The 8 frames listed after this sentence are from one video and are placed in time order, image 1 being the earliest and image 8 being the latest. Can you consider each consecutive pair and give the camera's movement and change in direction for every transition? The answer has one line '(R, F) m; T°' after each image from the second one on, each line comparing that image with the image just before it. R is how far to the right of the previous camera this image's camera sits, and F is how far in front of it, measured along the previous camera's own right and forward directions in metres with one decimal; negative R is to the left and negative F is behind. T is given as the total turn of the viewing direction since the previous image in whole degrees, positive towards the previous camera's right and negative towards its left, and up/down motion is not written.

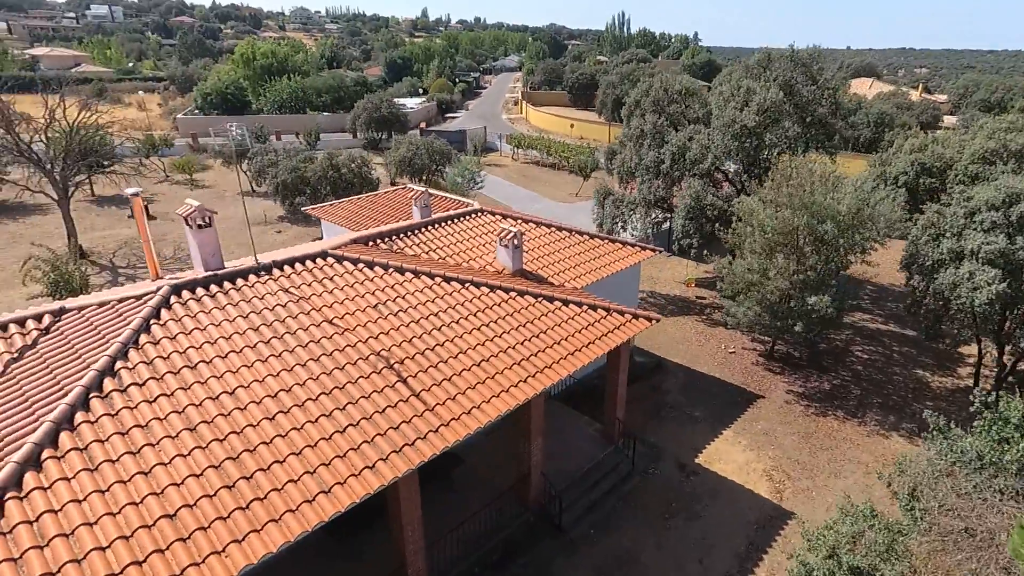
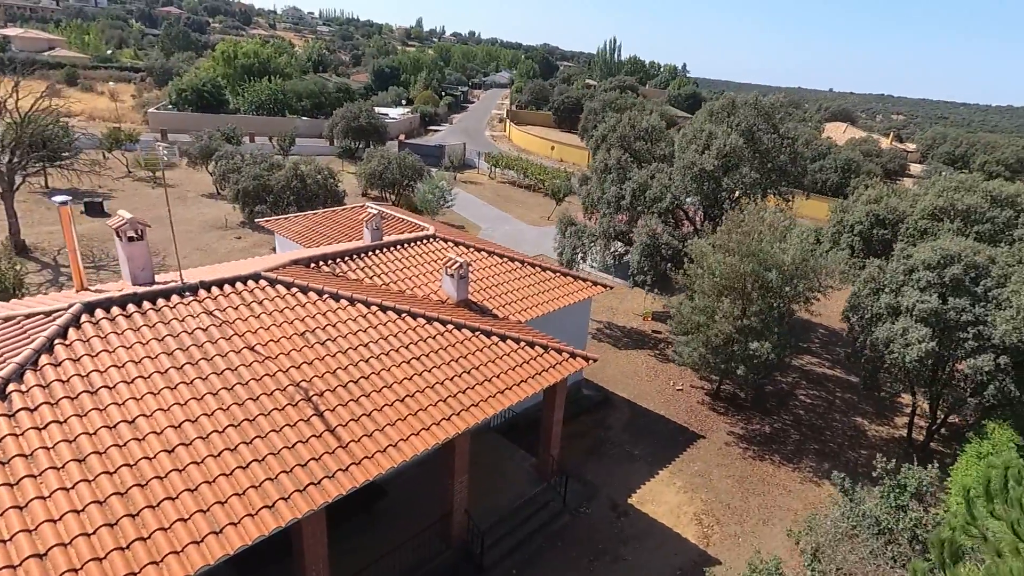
(+0.7, -0.1) m; +2°
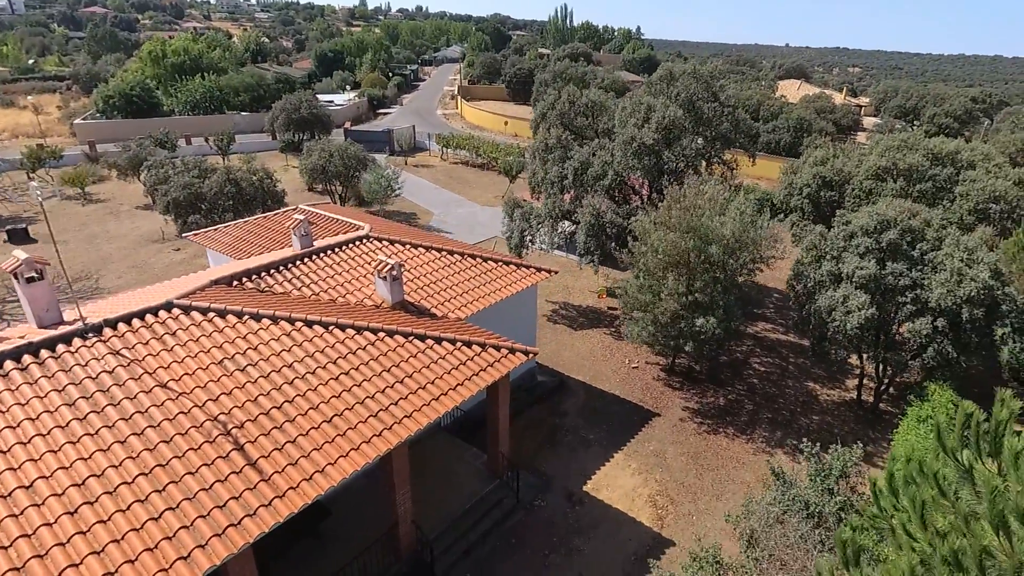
(+0.8, +0.3) m; +2°
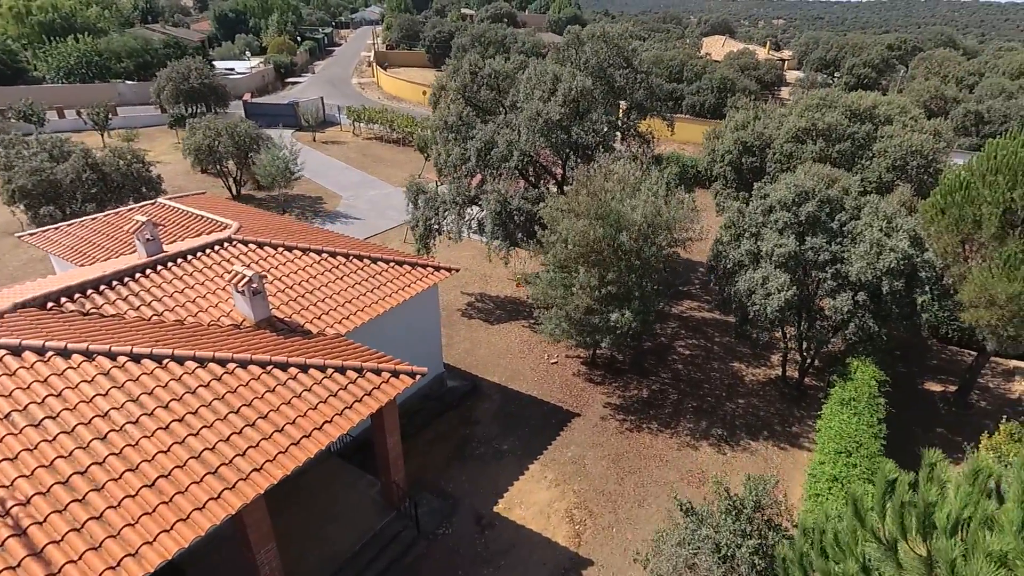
(+1.1, +1.4) m; +5°
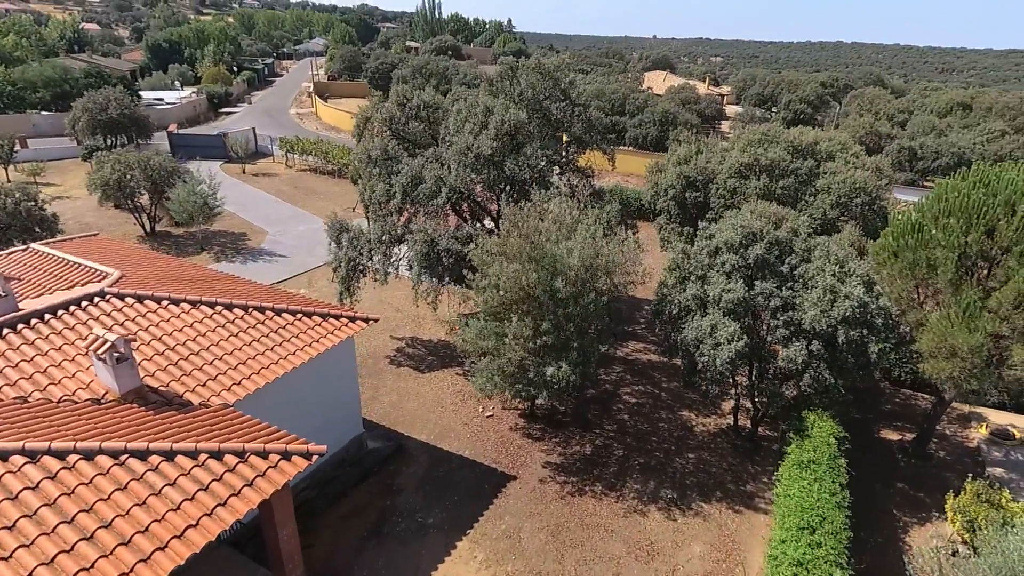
(+0.5, +1.3) m; +4°
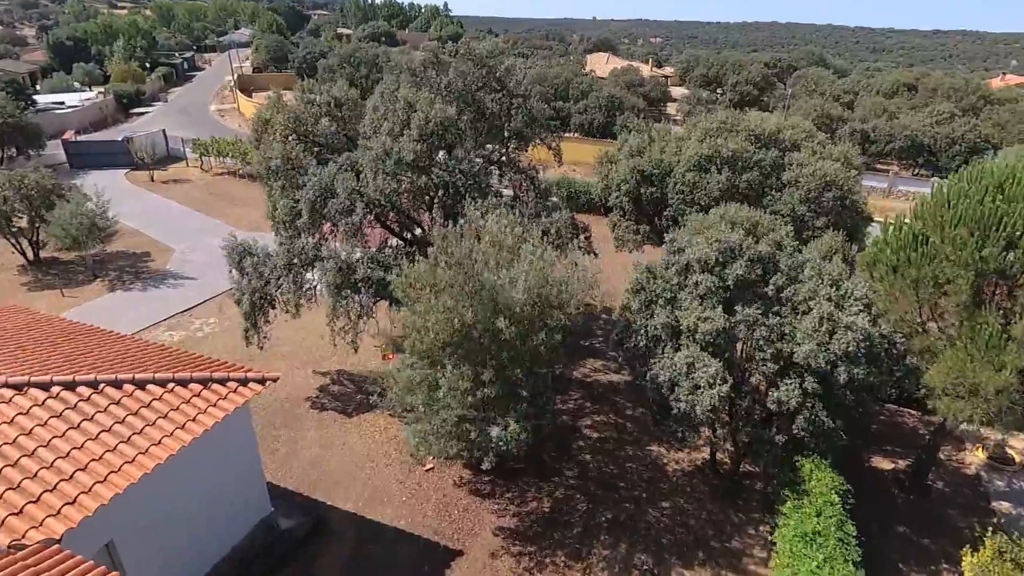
(+0.4, +2.3) m; +4°
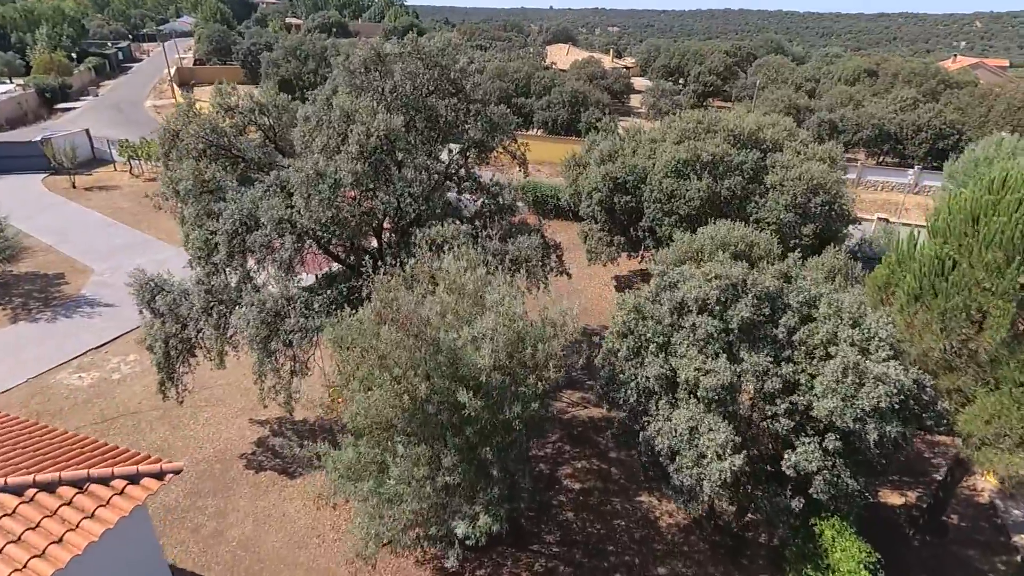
(0.0, +1.8) m; +3°
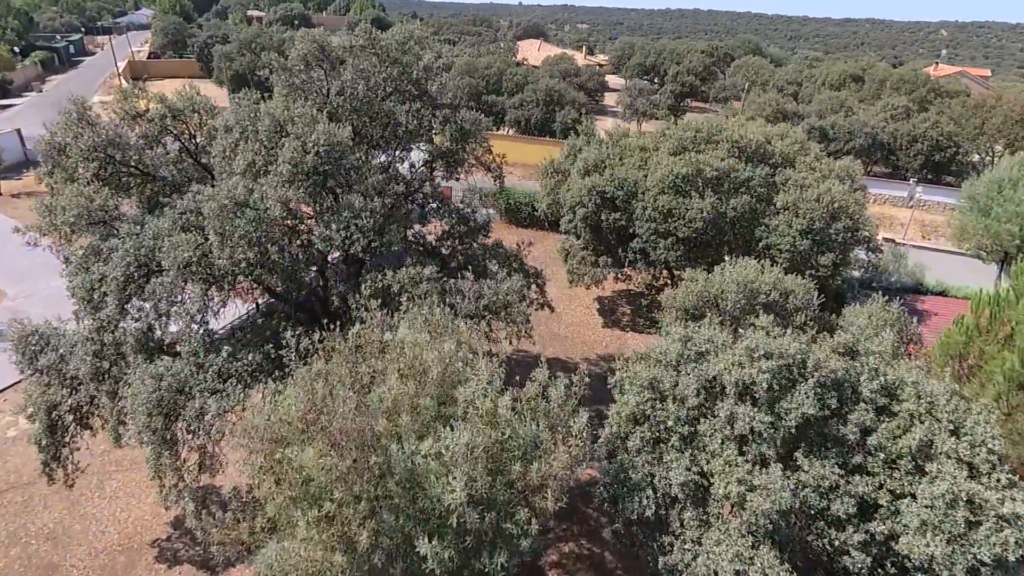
(-0.1, +2.2) m; +3°
